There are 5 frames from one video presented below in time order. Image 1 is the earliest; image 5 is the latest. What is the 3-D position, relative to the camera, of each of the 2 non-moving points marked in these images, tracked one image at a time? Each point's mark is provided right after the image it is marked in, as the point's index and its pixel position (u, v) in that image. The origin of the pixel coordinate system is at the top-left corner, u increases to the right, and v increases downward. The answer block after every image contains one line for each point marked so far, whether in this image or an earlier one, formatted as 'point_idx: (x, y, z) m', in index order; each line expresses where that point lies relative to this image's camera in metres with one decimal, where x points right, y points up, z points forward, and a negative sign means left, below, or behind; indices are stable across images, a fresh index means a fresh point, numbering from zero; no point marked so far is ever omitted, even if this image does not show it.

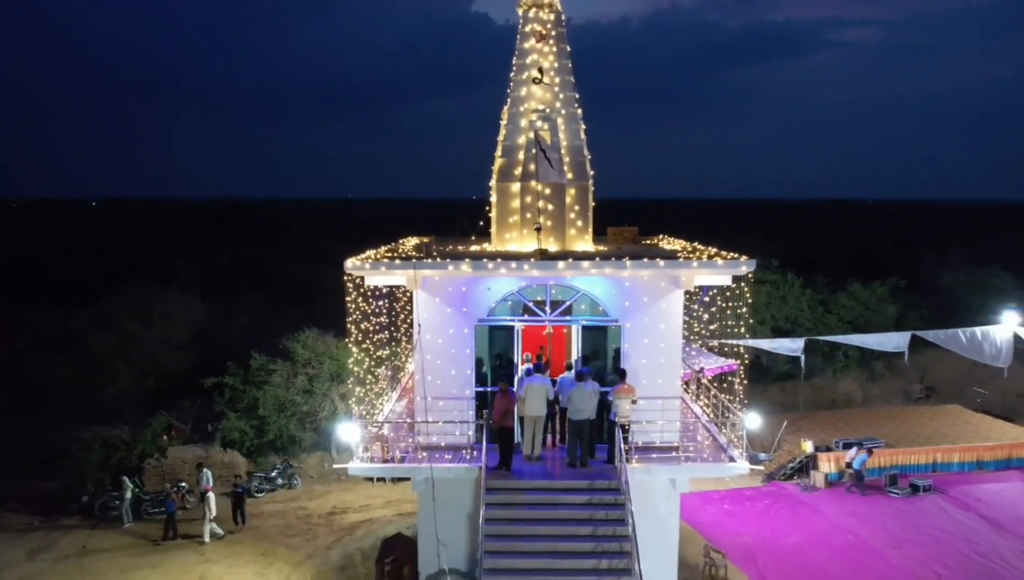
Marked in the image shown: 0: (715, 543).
0: (+4.0, -5.1, +17.0) m
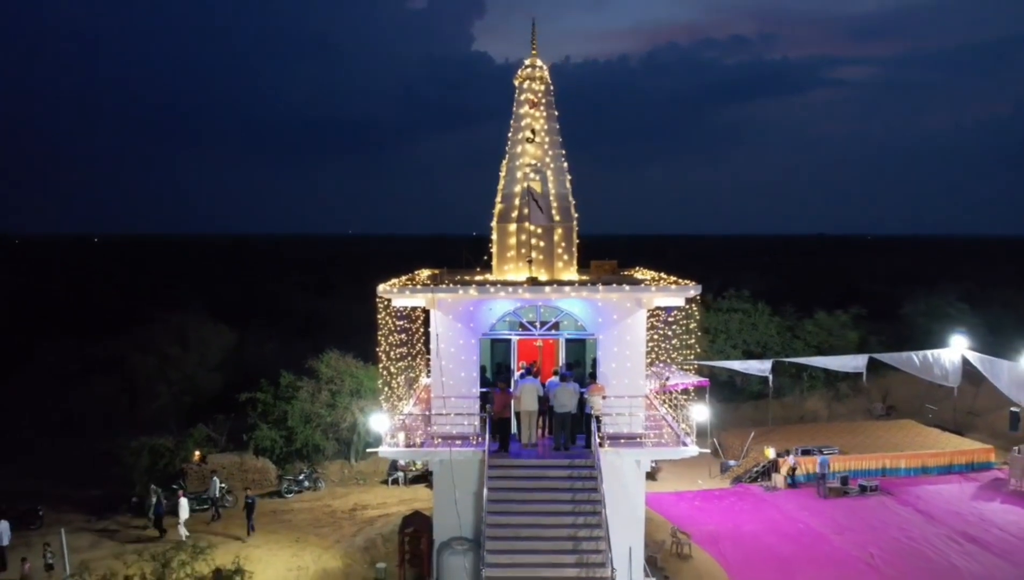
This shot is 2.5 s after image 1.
0: (+4.0, -5.7, +19.8) m
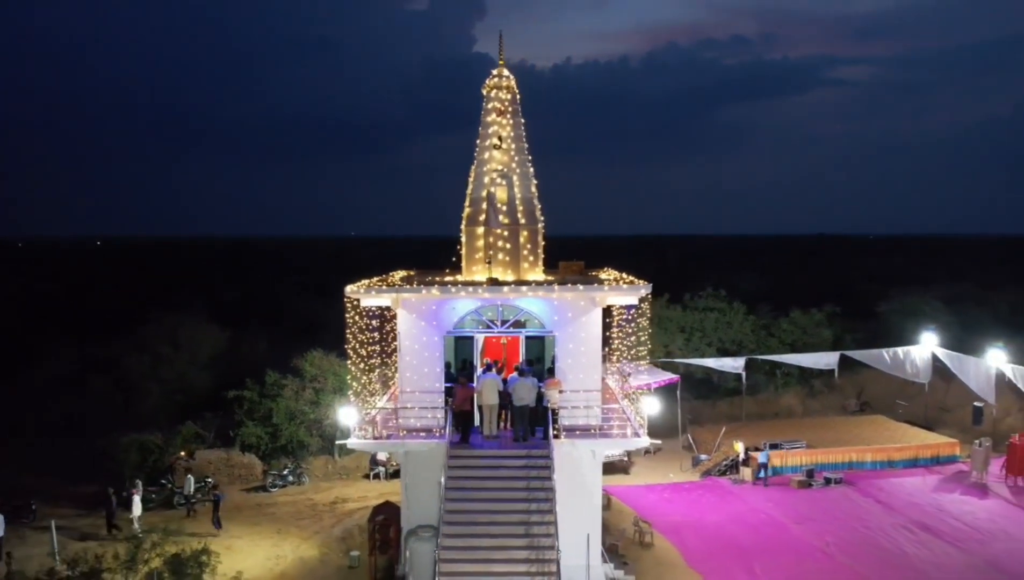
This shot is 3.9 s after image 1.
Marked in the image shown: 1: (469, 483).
0: (+3.3, -5.7, +20.6) m
1: (-0.7, -3.2, +14.1) m
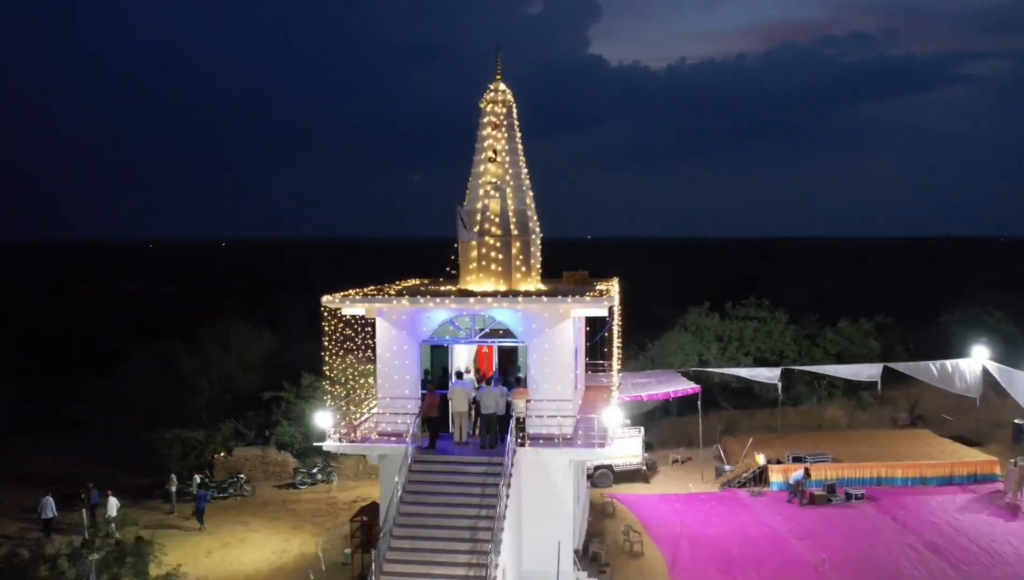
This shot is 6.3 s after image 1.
0: (+3.3, -5.9, +20.6) m
1: (-1.5, -3.4, +14.6) m
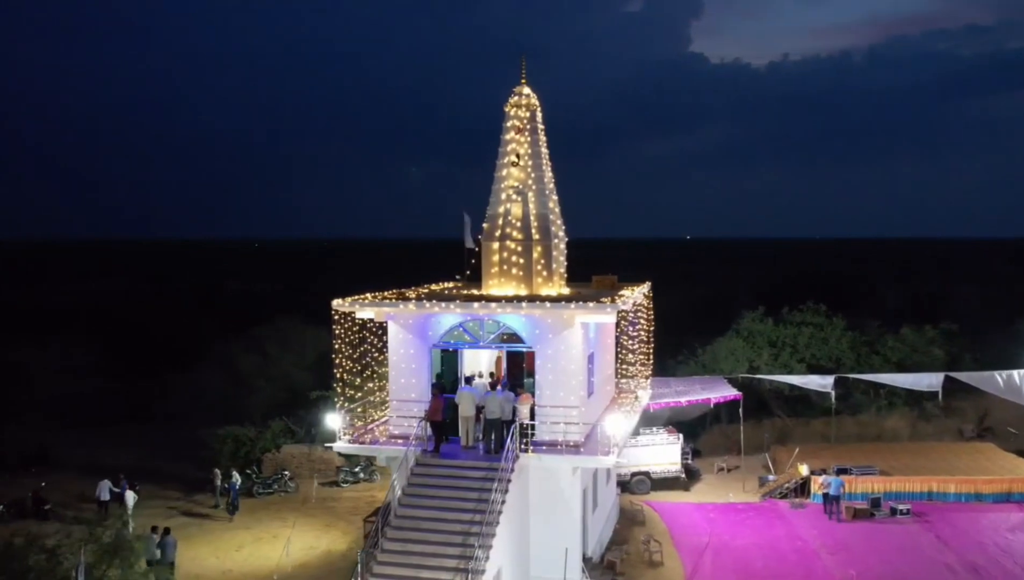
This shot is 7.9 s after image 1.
0: (+3.9, -6.0, +20.2) m
1: (-1.5, -3.5, +14.8) m
